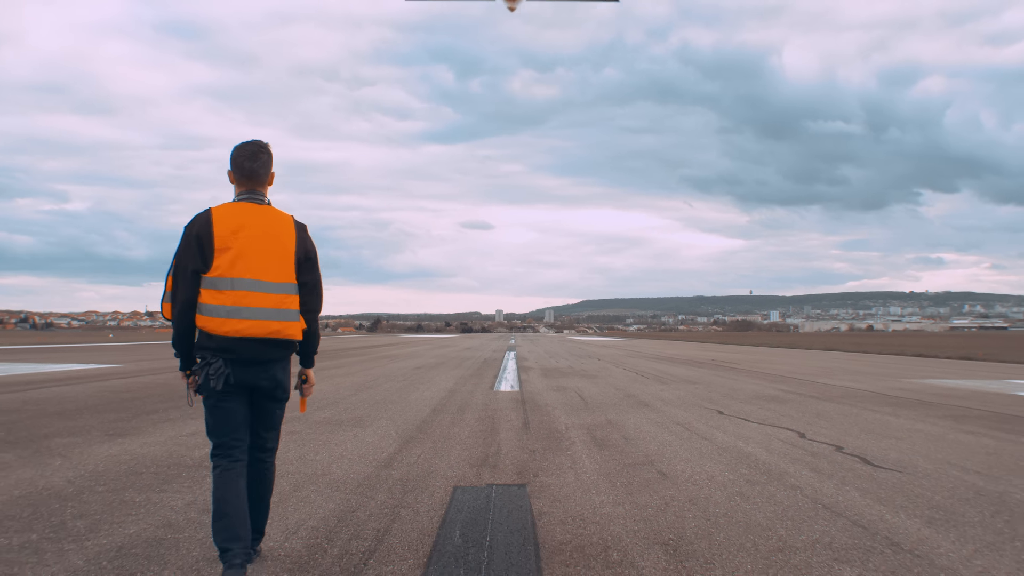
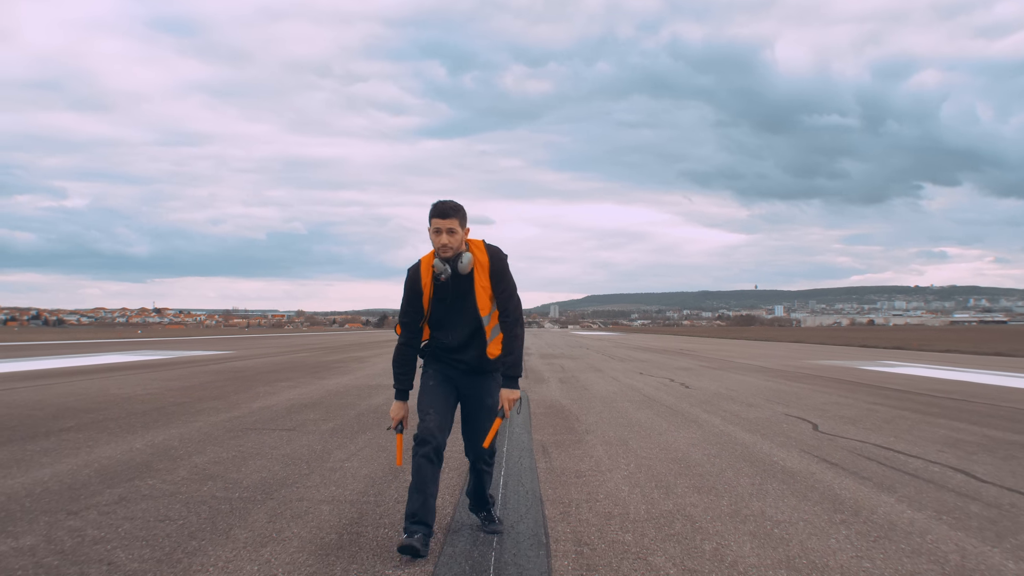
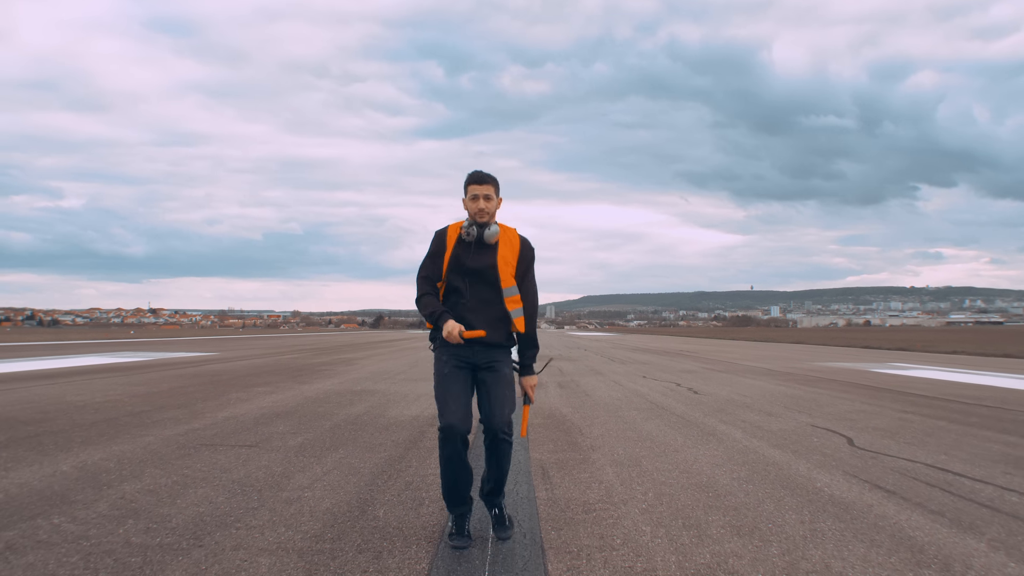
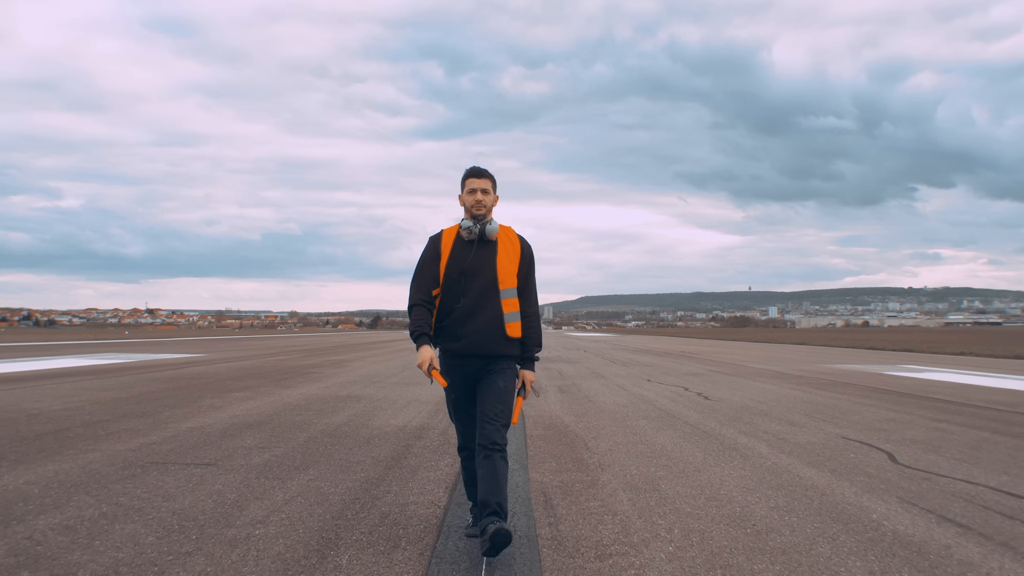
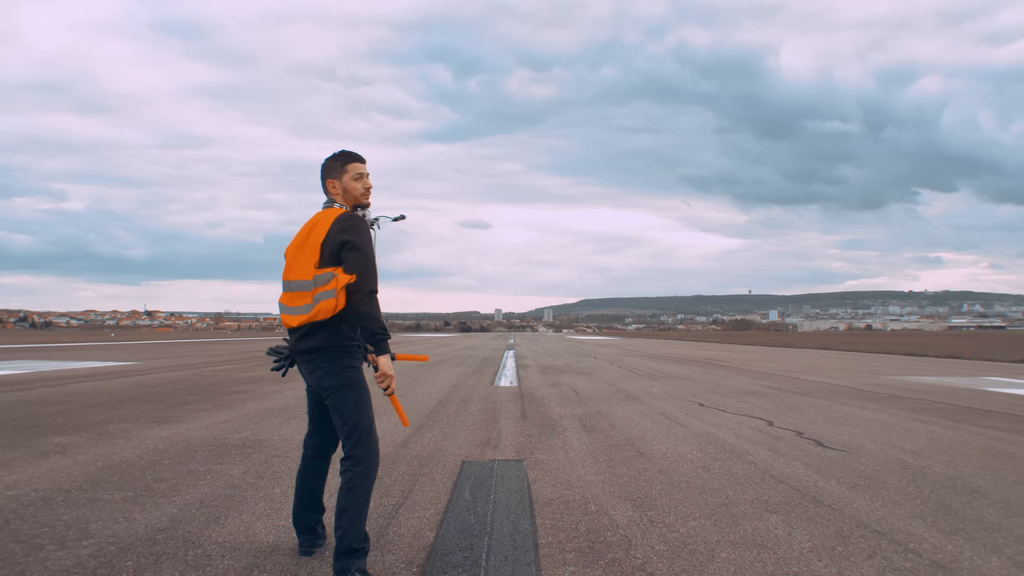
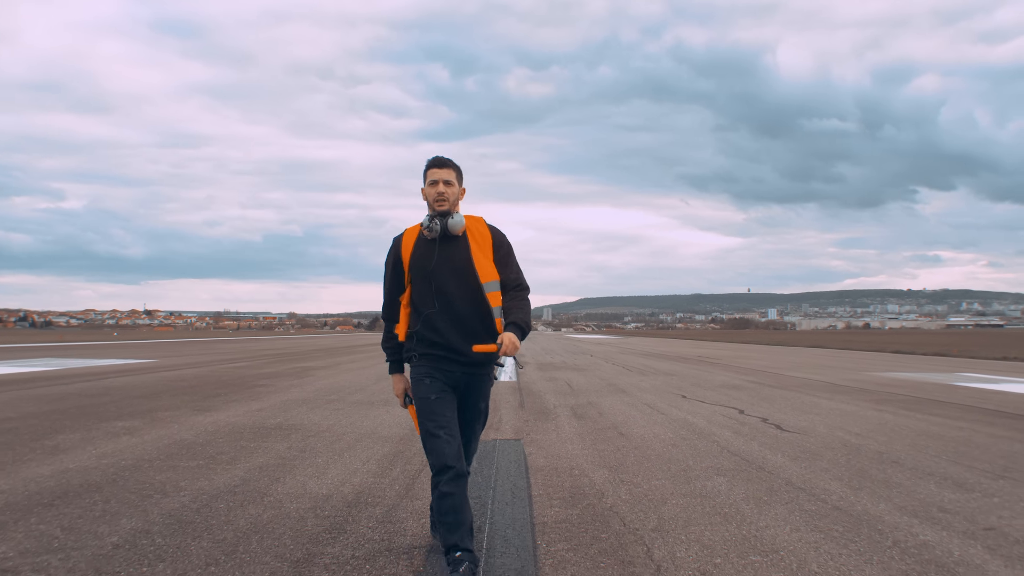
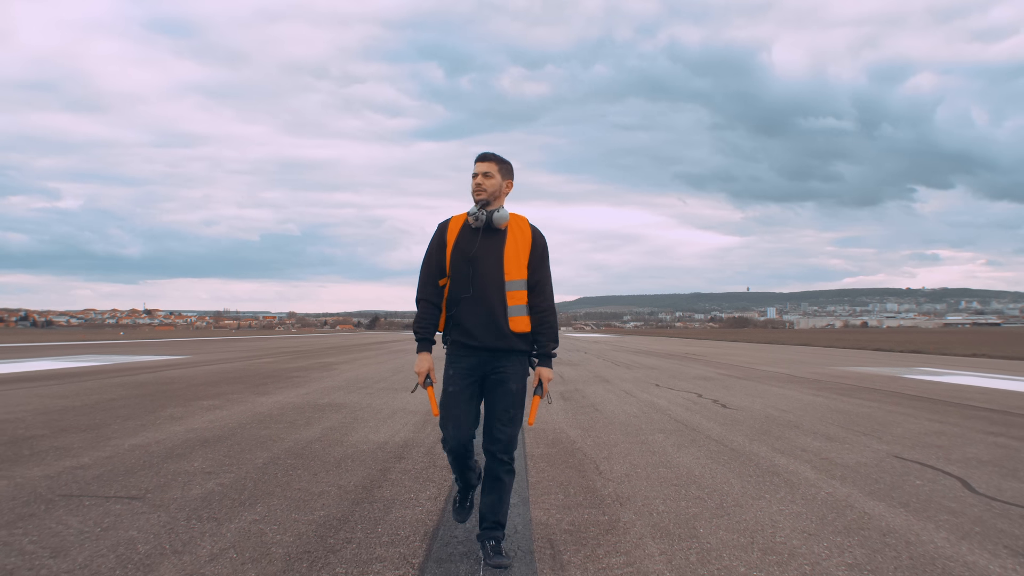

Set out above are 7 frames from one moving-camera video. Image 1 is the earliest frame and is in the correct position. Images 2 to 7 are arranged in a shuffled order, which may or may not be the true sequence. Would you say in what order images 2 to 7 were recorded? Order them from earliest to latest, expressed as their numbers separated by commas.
5, 6, 7, 4, 3, 2
